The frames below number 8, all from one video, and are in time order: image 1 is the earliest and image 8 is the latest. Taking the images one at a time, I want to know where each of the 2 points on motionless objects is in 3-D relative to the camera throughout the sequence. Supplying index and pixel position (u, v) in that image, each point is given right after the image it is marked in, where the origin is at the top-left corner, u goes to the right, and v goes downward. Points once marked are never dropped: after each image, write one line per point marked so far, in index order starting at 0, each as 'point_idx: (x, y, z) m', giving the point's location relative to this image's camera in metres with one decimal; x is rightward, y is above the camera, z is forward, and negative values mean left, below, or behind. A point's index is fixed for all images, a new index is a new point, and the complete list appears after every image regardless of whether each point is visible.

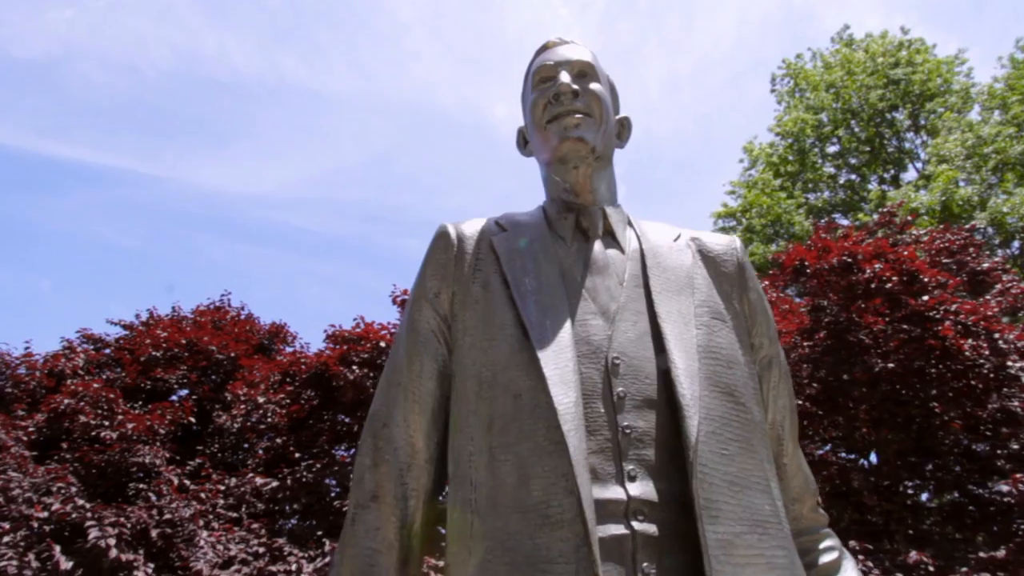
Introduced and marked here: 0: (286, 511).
0: (-3.1, -2.9, +6.7) m
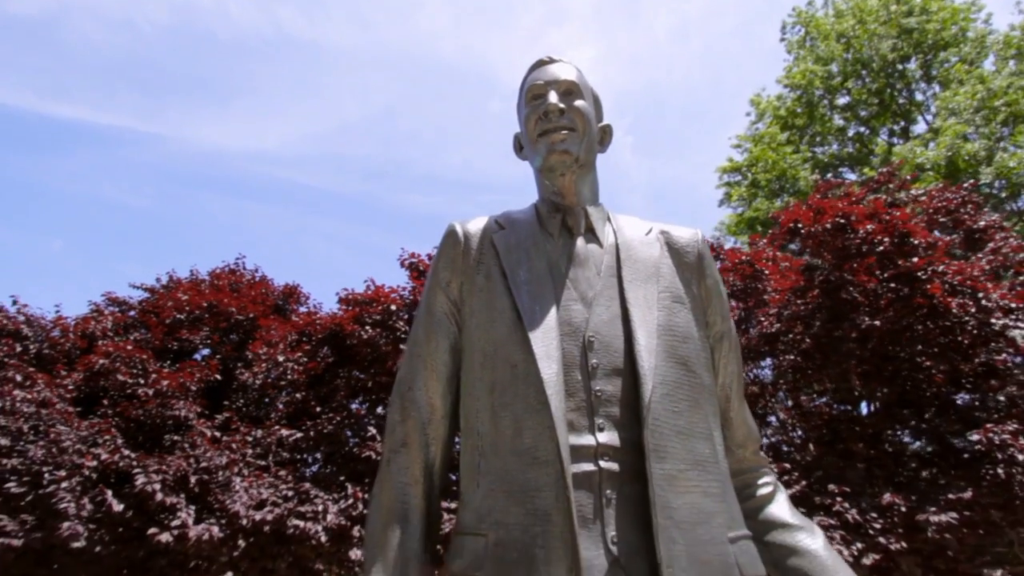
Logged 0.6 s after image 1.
0: (-3.0, -2.4, +7.2) m
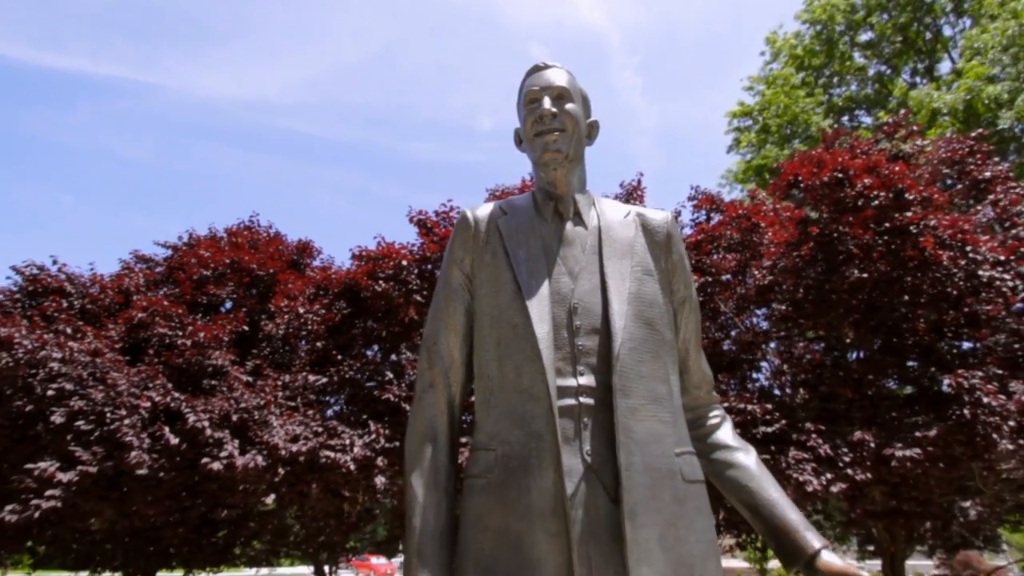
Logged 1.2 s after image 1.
0: (-2.9, -1.7, +7.9) m
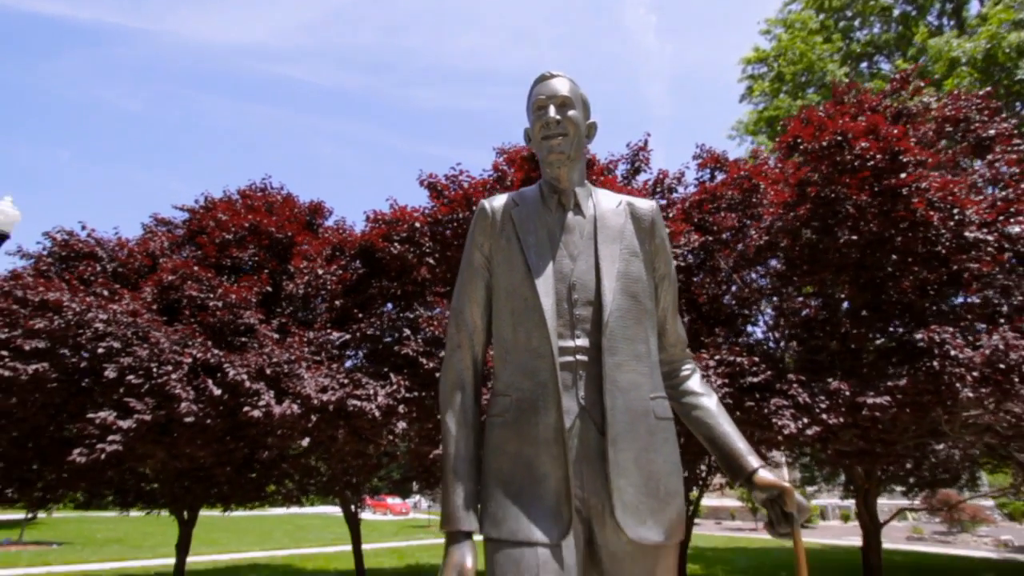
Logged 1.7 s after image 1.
0: (-2.8, -1.1, +8.6) m
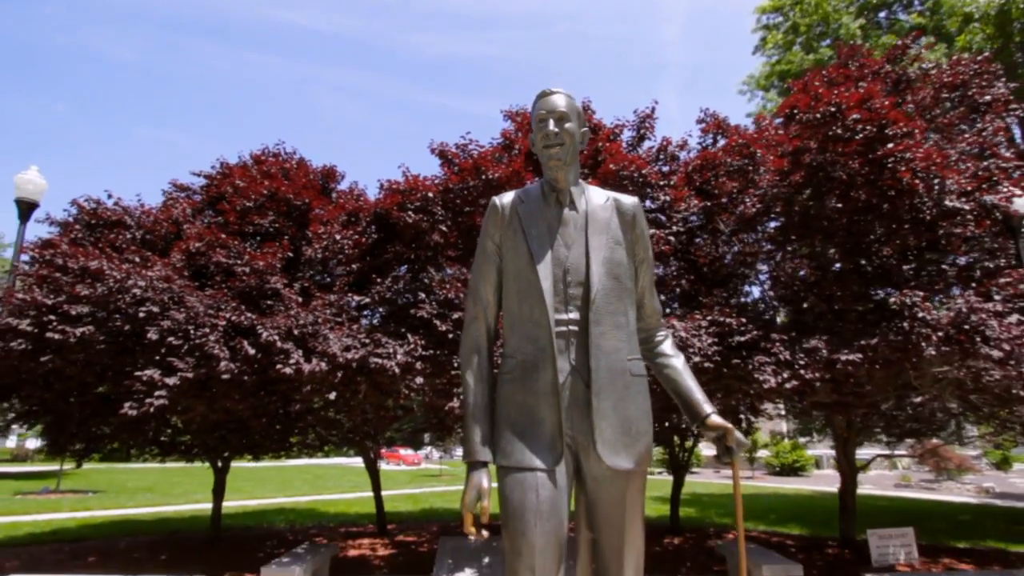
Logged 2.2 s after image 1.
0: (-2.7, -0.4, +9.3) m
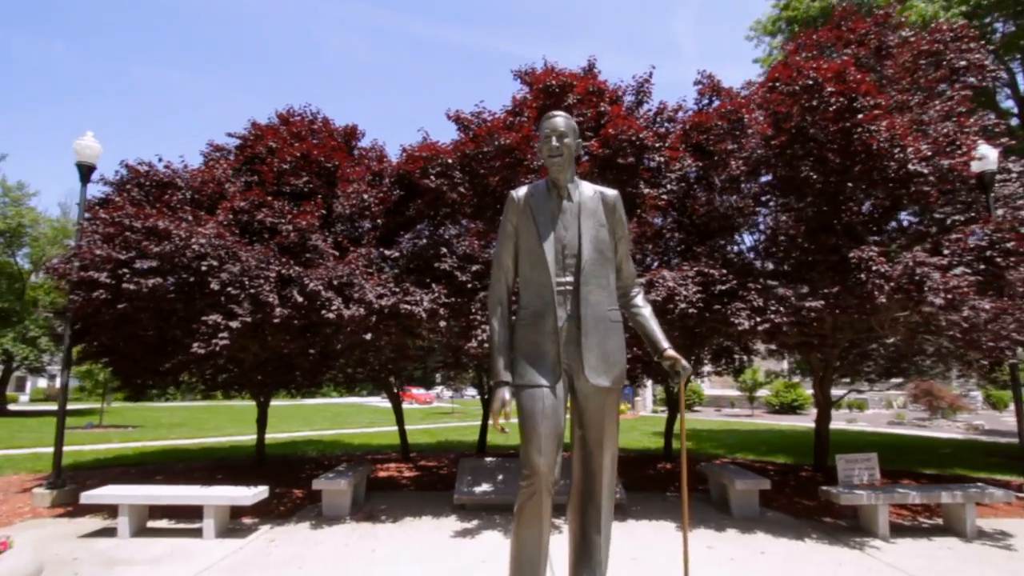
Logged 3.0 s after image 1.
0: (-2.5, +0.5, +10.6) m
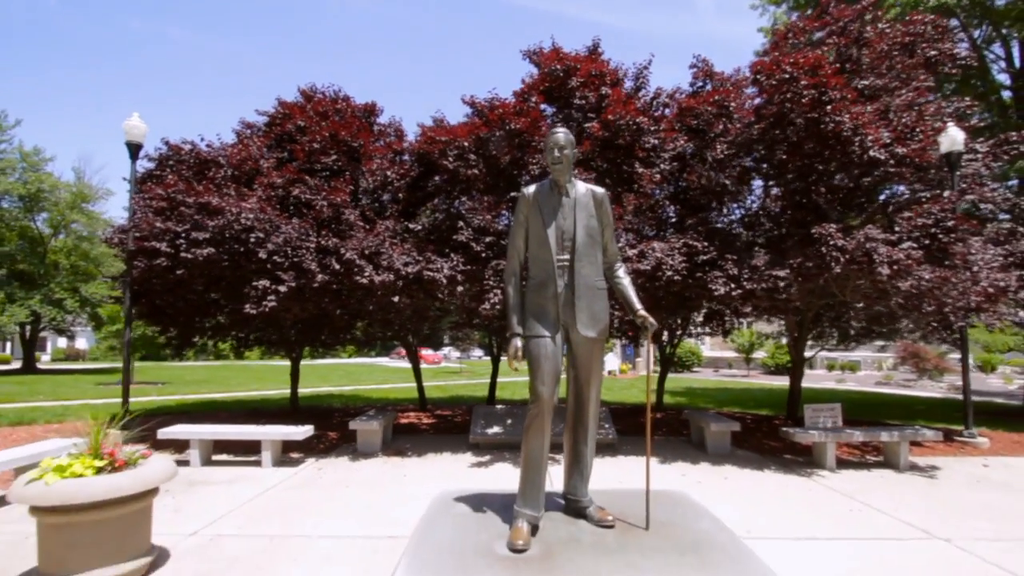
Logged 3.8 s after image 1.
0: (-2.3, +1.3, +12.0) m
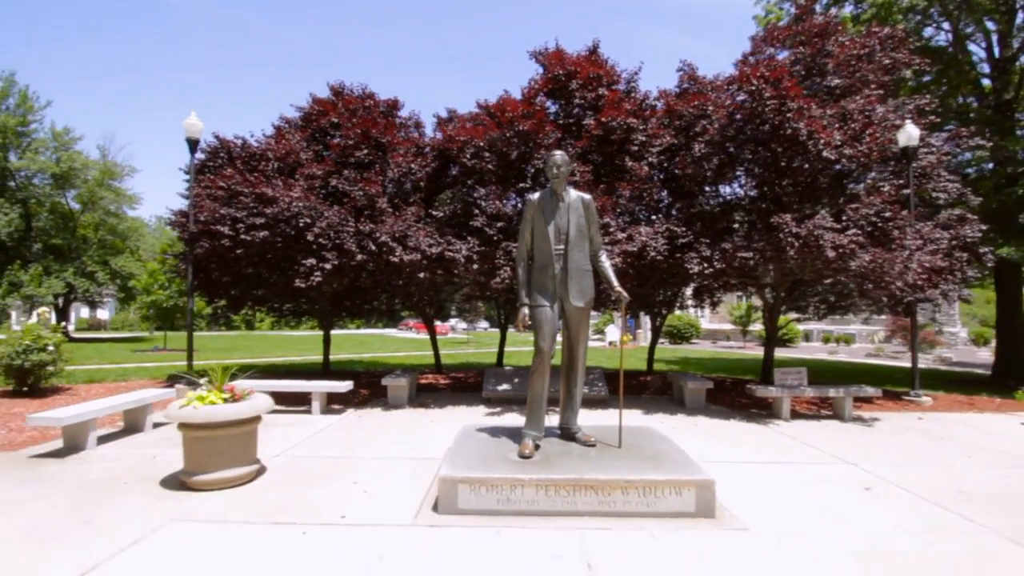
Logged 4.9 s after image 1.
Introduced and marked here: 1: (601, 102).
0: (-2.0, +1.9, +13.9) m
1: (+2.6, +5.3, +14.1) m
